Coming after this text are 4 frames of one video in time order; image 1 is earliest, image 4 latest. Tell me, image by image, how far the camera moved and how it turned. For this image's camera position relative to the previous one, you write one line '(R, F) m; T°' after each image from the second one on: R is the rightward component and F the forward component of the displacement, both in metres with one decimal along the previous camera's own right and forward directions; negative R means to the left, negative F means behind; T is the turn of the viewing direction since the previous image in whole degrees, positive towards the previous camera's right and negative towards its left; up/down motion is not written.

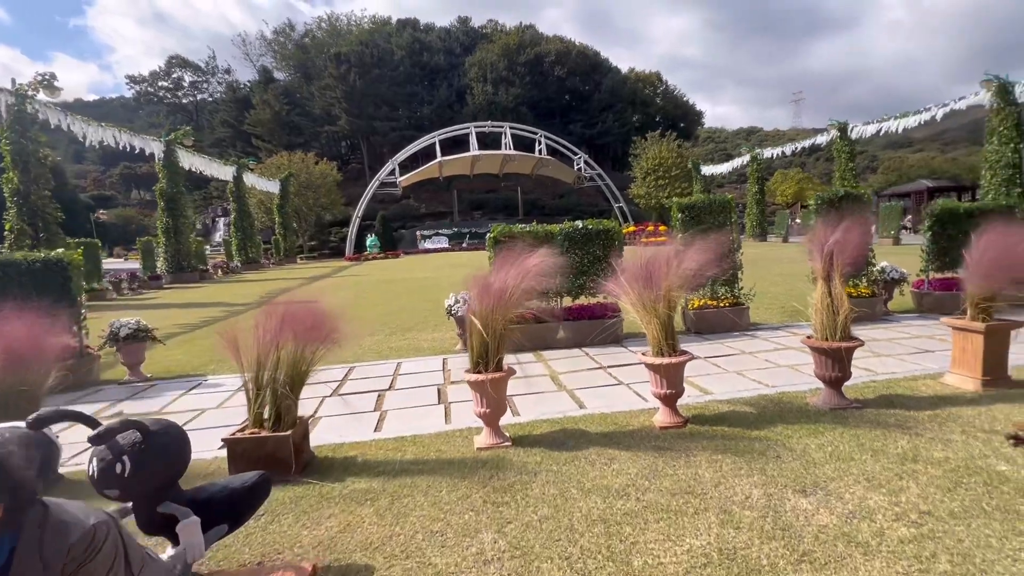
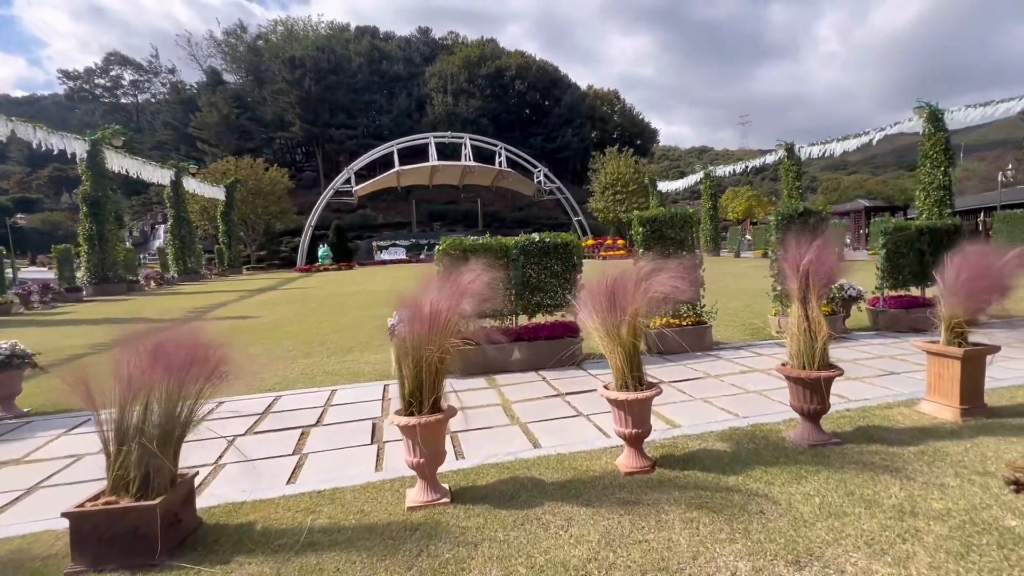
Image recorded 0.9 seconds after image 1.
(+0.1, +0.4) m; +5°
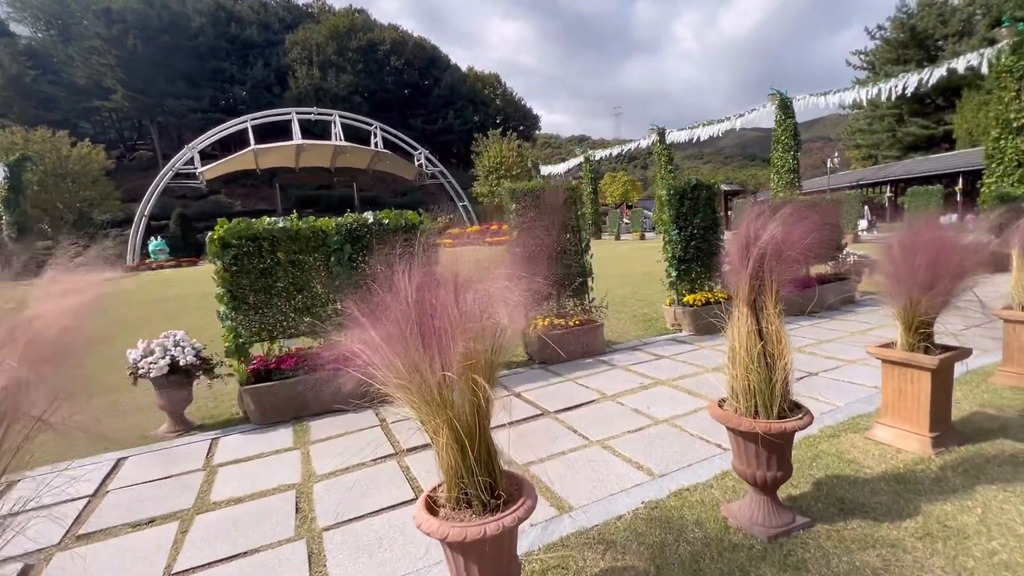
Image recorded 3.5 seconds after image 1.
(+0.5, +1.3) m; +13°
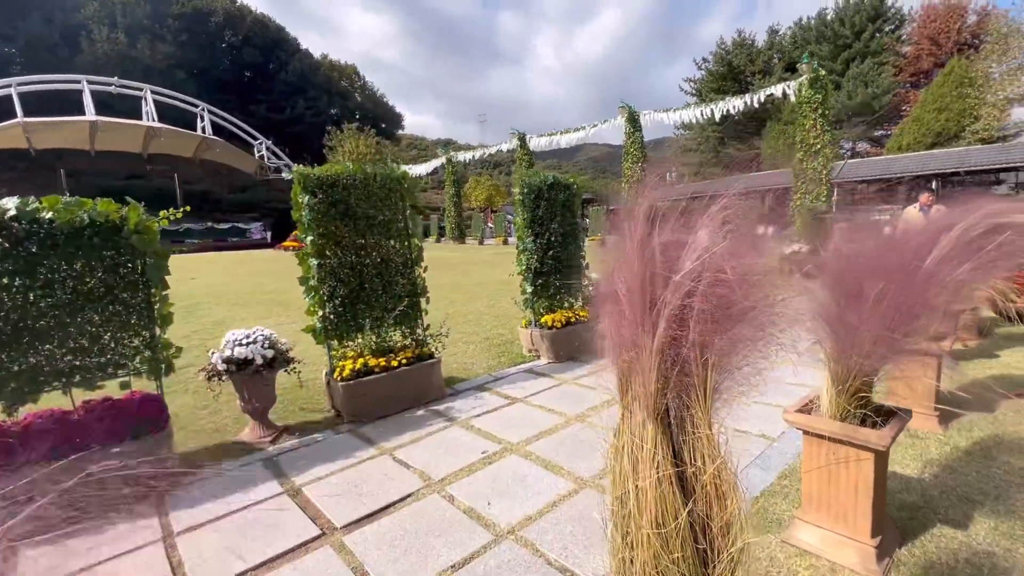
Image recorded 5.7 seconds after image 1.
(+0.4, +1.0) m; +16°
